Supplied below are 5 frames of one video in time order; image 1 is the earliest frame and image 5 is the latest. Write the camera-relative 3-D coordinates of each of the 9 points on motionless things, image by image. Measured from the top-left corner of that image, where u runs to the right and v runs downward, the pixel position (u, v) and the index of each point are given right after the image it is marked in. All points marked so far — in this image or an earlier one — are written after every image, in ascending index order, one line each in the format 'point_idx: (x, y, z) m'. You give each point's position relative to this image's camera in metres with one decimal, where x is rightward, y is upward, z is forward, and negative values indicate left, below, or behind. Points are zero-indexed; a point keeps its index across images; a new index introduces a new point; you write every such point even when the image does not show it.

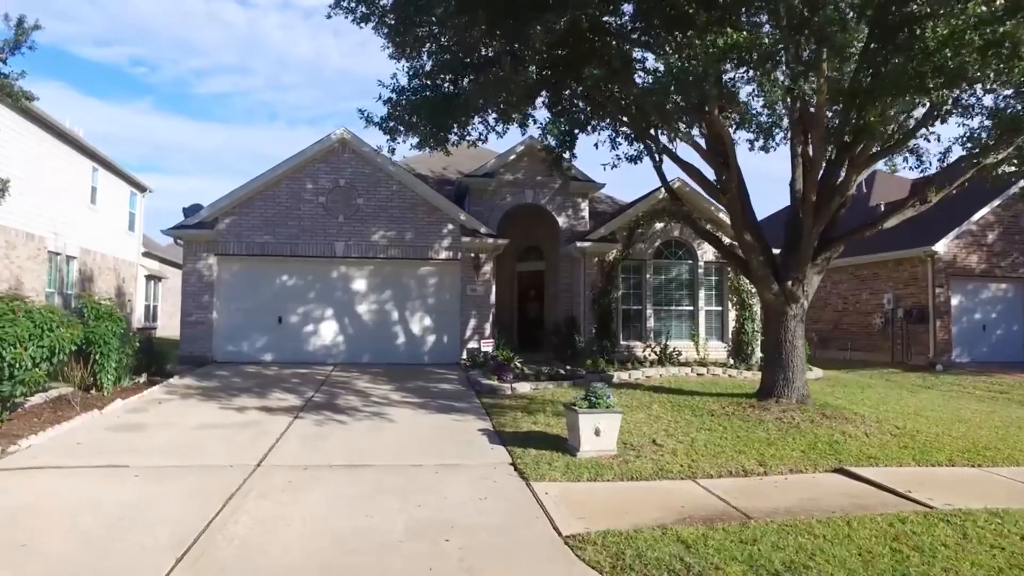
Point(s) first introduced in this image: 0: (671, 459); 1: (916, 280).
0: (+2.1, -2.2, +8.0) m
1: (+12.9, +0.3, +19.7) m
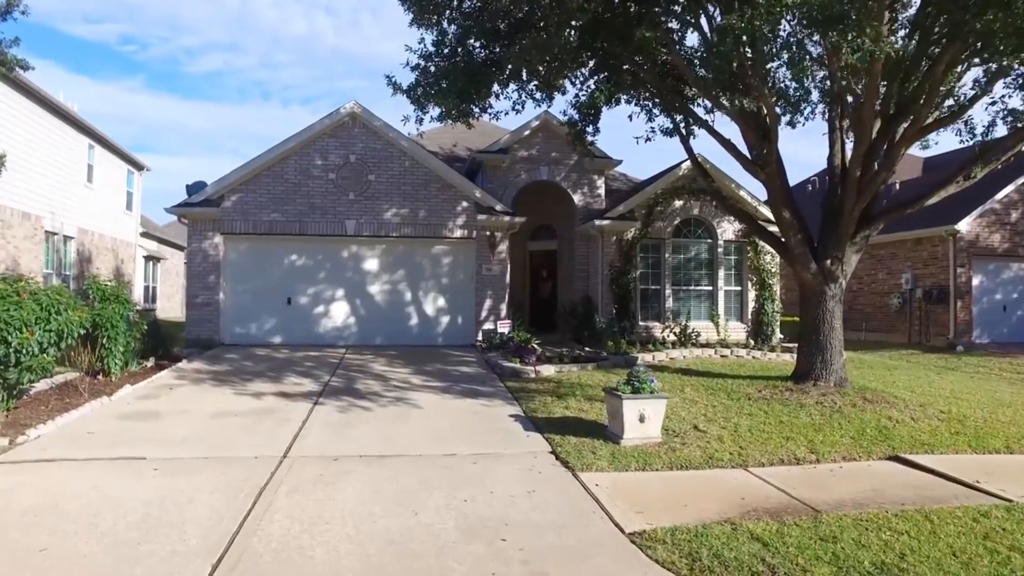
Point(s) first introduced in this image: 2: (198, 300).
0: (+2.5, -1.9, +7.6) m
1: (+13.3, +0.9, +19.3) m
2: (-7.5, -0.3, +14.8) m
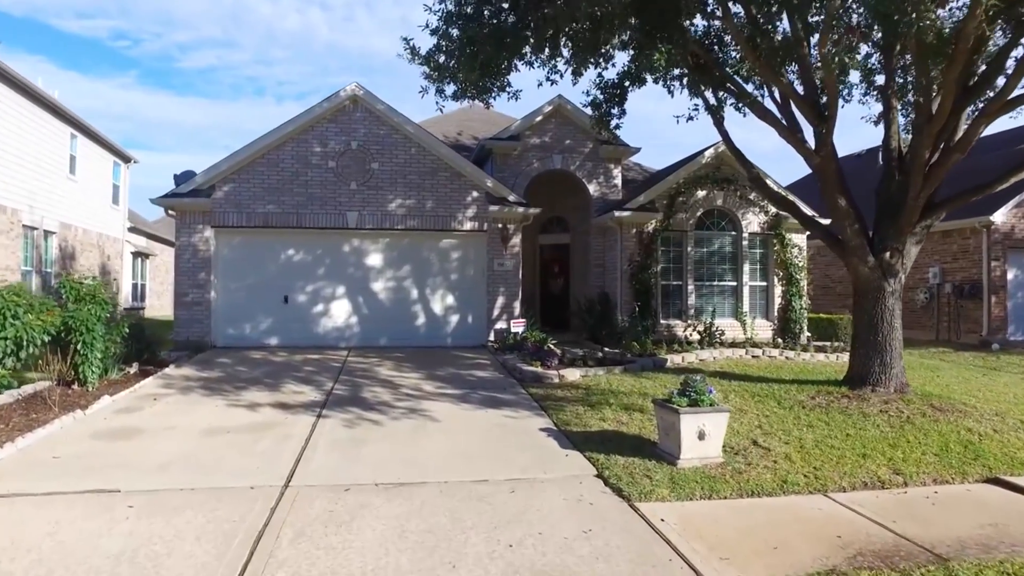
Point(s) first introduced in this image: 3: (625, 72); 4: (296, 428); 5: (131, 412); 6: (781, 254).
0: (+2.9, -1.9, +6.6) m
1: (+13.6, +1.1, +18.4) m
2: (-7.2, -0.3, +13.7) m
3: (+2.2, +4.2, +12.1) m
4: (-2.8, -1.8, +7.9) m
5: (-5.2, -1.7, +8.4) m
6: (+7.0, +0.9, +16.0) m
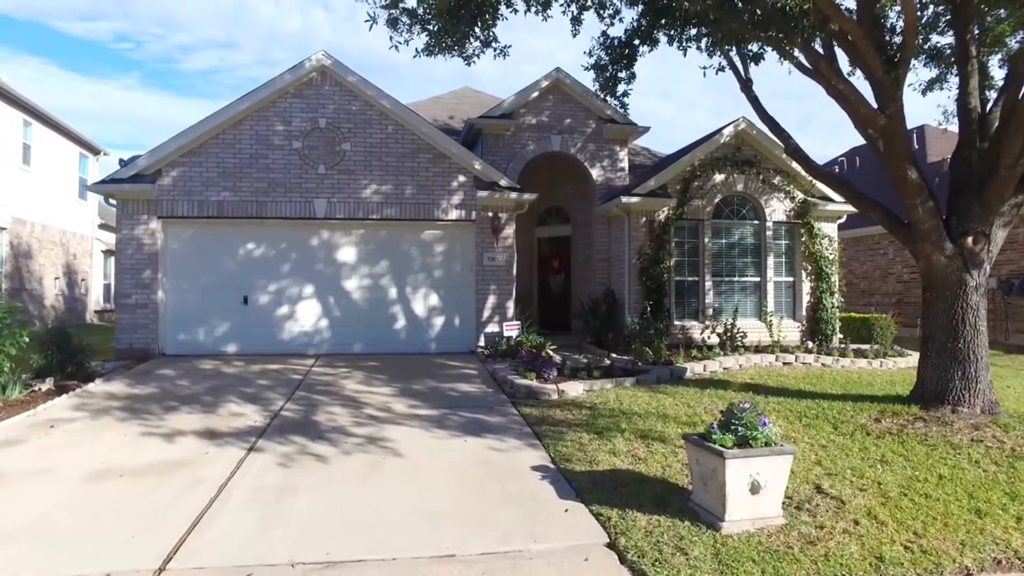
0: (+2.8, -1.8, +4.7) m
1: (+13.4, +1.2, +16.5) m
2: (-7.4, -0.3, +11.9) m
3: (+2.0, +4.3, +10.3) m
4: (-2.9, -1.8, +6.1) m
5: (-5.3, -1.7, +6.5) m
6: (+6.8, +1.0, +14.1) m
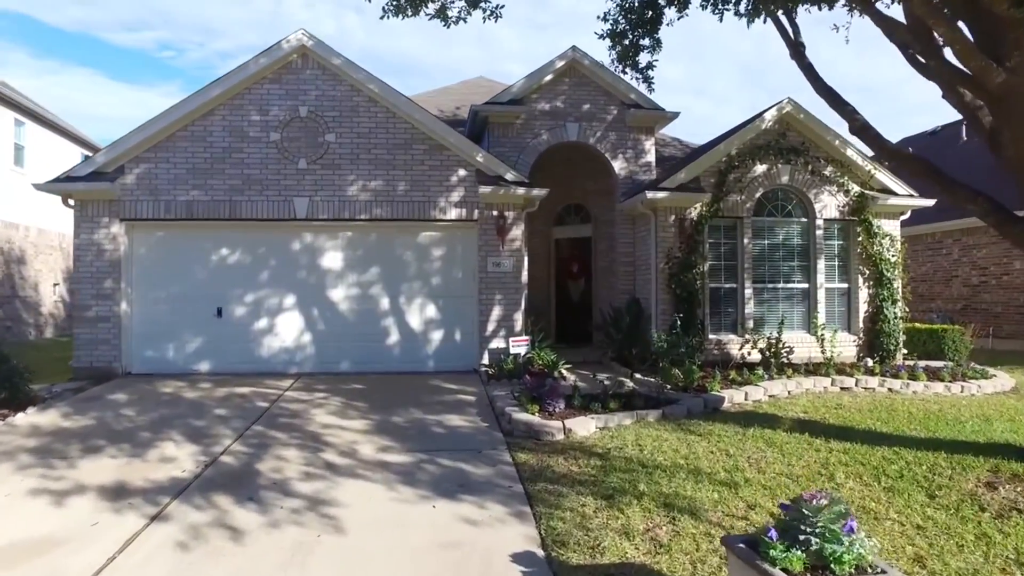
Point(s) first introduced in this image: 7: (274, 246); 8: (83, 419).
0: (+2.5, -2.0, +3.0) m
1: (+13.7, +1.1, +14.2) m
2: (-7.3, -0.4, +10.6) m
3: (+2.0, +4.1, +8.5) m
4: (-3.1, -2.0, +4.6) m
5: (-5.5, -1.9, +5.2) m
6: (+7.0, +0.8, +12.1) m
7: (-4.3, +0.7, +11.1) m
8: (-5.6, -1.7, +8.1) m
